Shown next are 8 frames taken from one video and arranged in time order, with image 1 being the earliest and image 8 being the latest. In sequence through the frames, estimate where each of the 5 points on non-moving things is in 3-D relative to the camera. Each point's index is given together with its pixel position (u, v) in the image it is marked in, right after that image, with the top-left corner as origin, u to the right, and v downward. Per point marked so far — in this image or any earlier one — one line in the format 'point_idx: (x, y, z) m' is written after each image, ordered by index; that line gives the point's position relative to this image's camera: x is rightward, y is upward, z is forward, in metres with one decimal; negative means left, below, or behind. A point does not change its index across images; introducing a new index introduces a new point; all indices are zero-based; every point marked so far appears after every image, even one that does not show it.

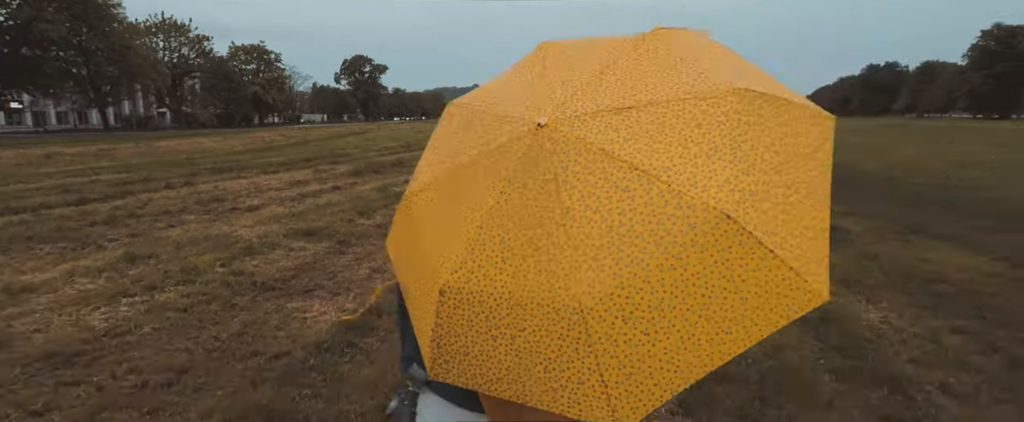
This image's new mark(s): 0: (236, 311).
0: (-2.3, -0.9, +4.2) m
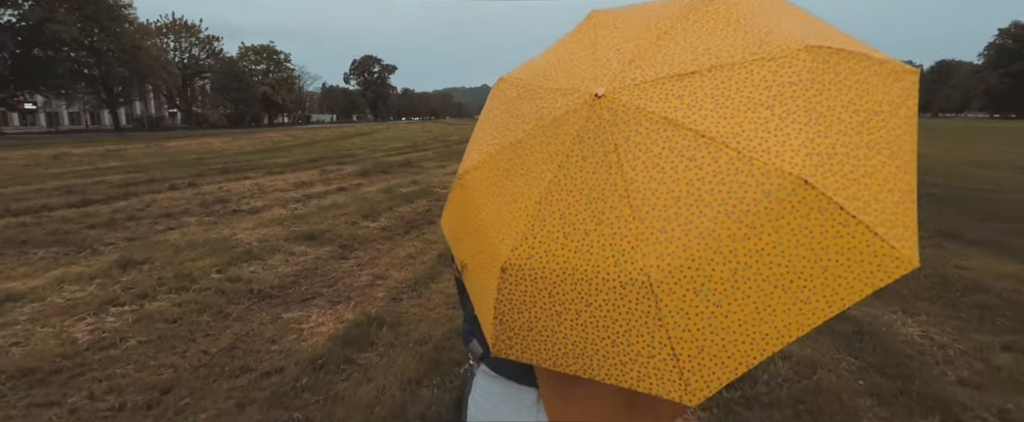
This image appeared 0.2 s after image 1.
0: (-2.3, -0.9, +4.0) m
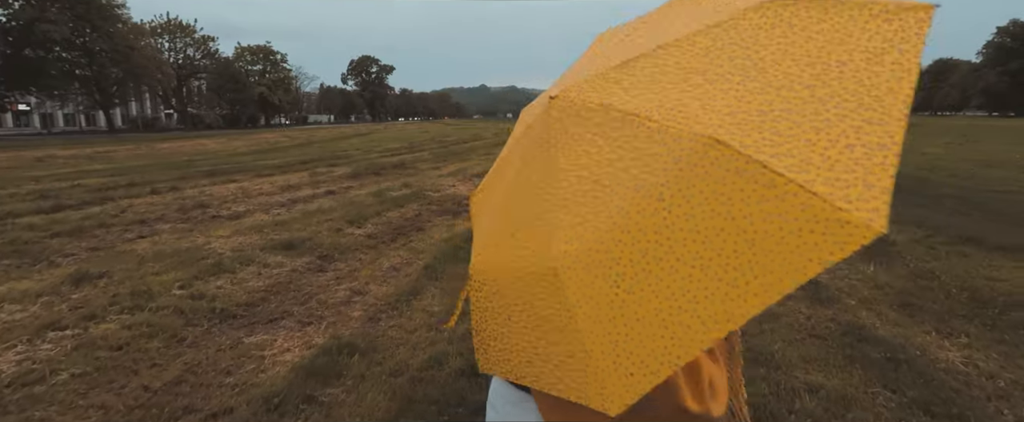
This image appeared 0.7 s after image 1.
0: (-2.3, -1.0, +3.5) m
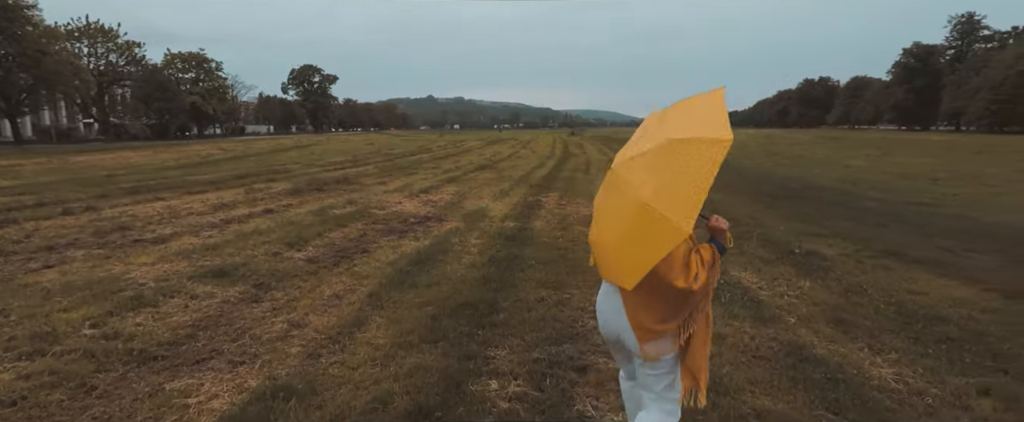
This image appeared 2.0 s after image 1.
0: (-2.7, -1.2, +3.1) m
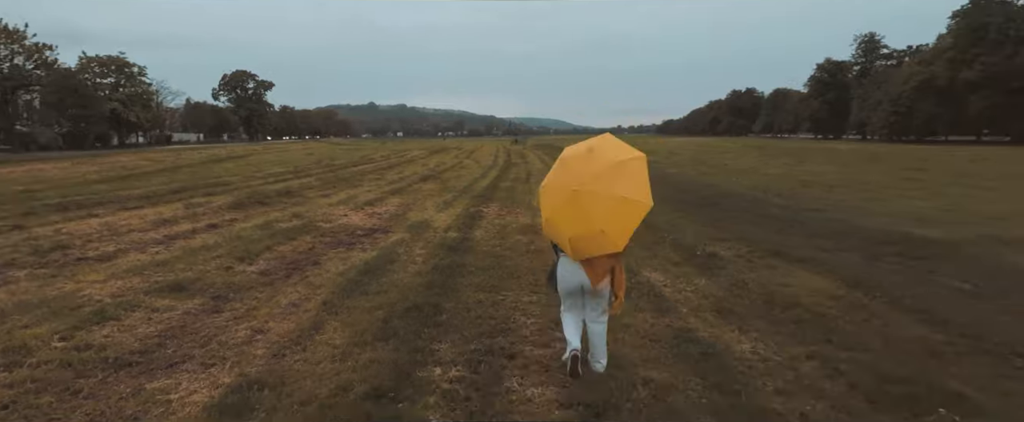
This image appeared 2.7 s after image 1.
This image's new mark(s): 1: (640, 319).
0: (-3.1, -1.4, +3.6) m
1: (+1.4, -1.2, +5.4) m
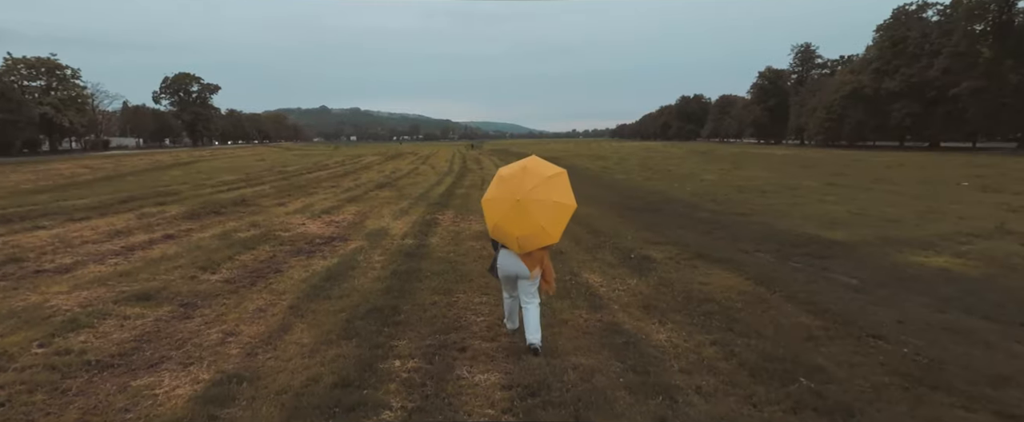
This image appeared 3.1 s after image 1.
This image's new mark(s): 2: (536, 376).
0: (-3.5, -1.5, +4.0) m
1: (+0.8, -1.3, +6.2) m
2: (+0.2, -1.5, +4.5) m
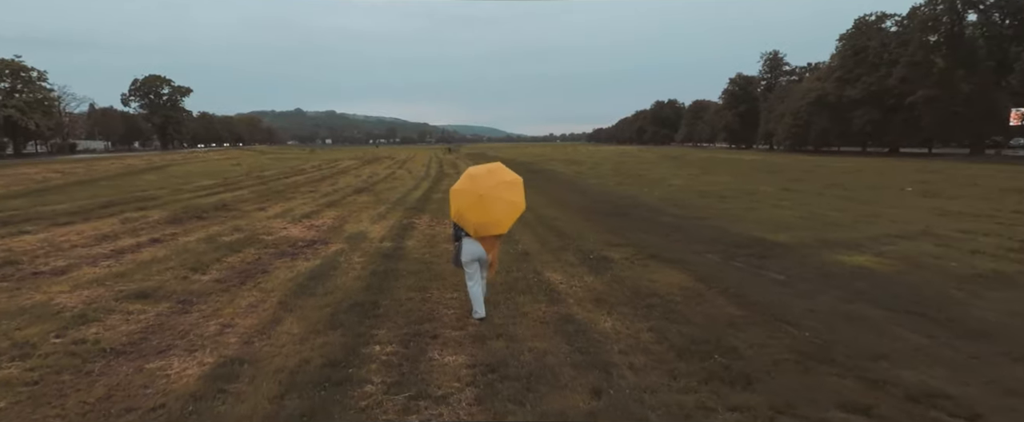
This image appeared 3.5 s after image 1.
0: (-3.9, -1.6, +4.6) m
1: (+0.3, -1.4, +7.0) m
2: (-0.2, -1.6, +5.3) m
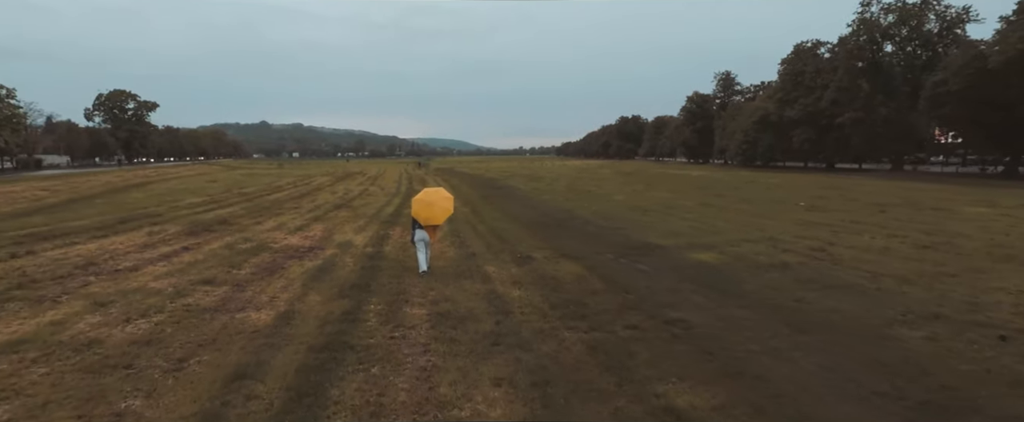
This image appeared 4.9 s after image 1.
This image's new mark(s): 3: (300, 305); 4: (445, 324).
0: (-4.9, -1.8, +8.0) m
1: (-0.8, -1.6, +10.6) m
2: (-1.2, -1.8, +9.0) m
3: (-3.8, -1.7, +8.9) m
4: (-1.1, -1.9, +8.1) m
